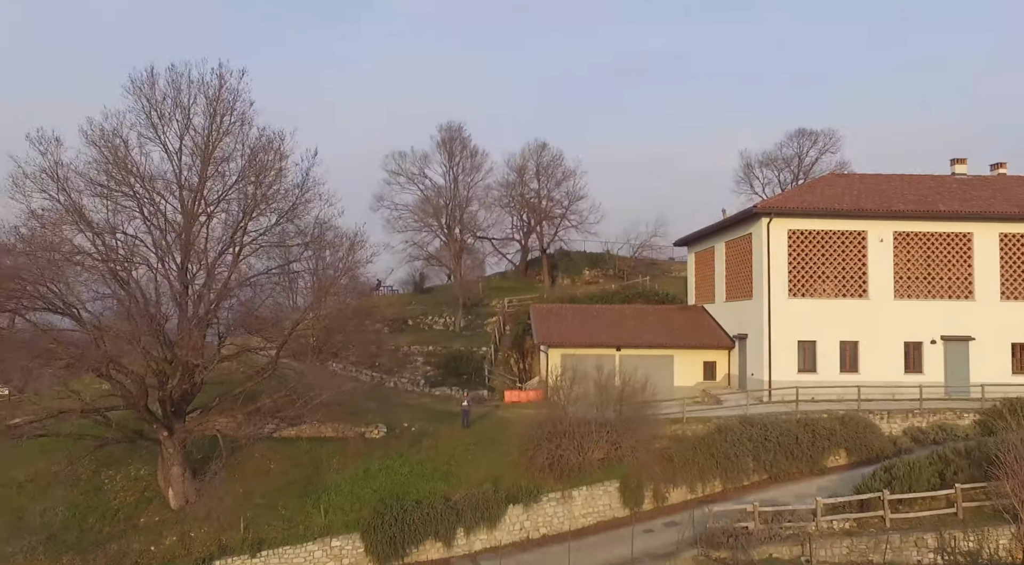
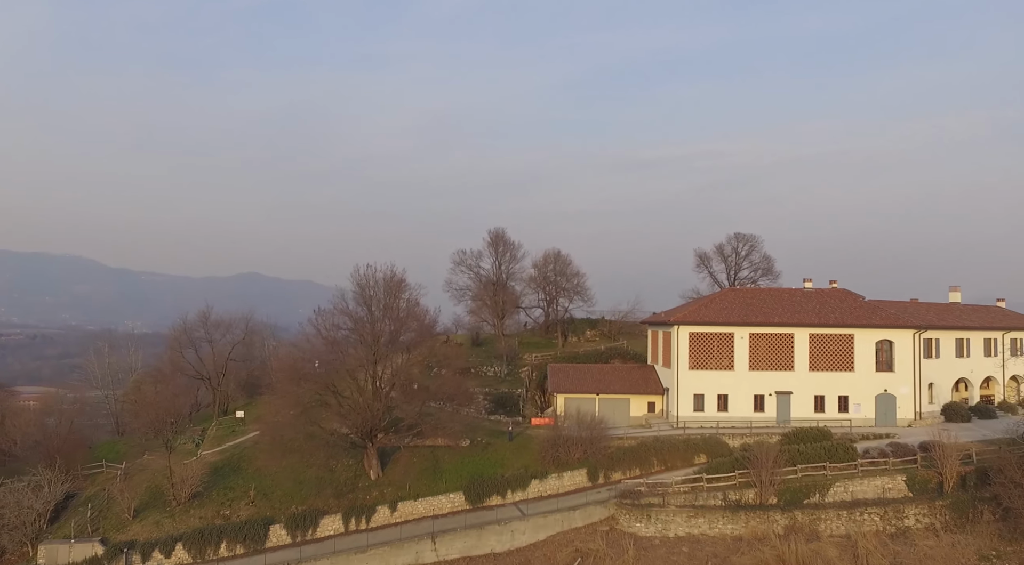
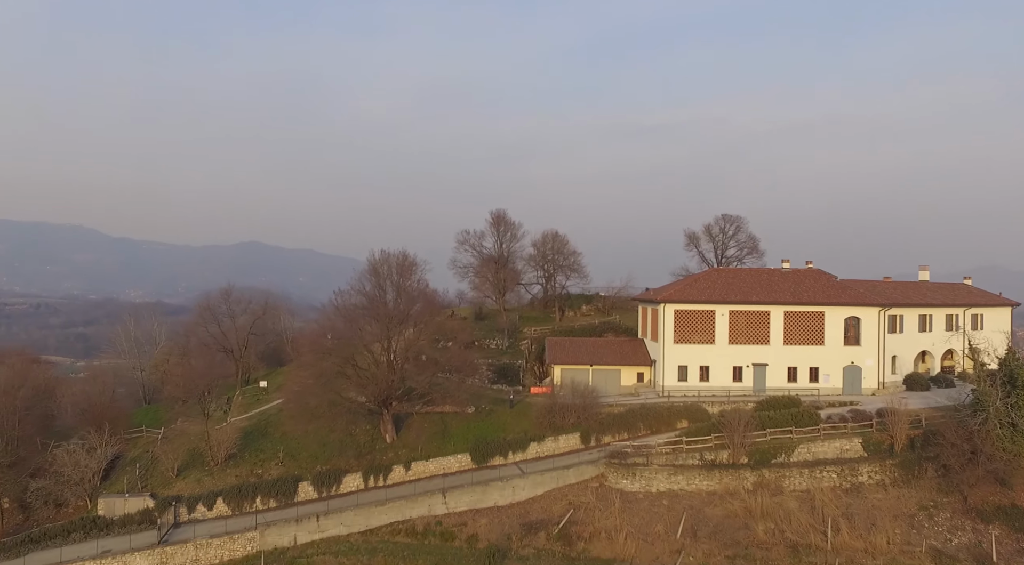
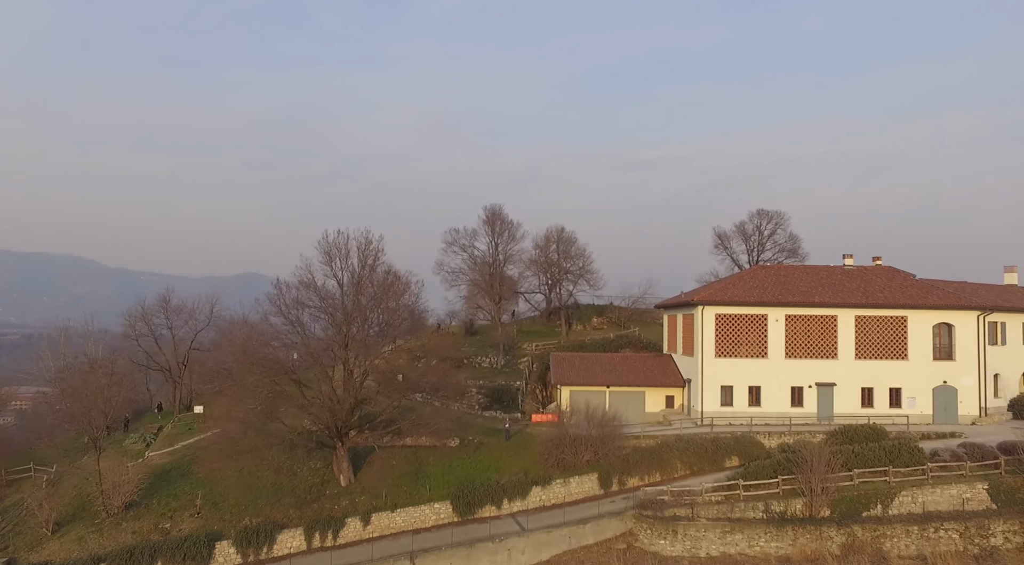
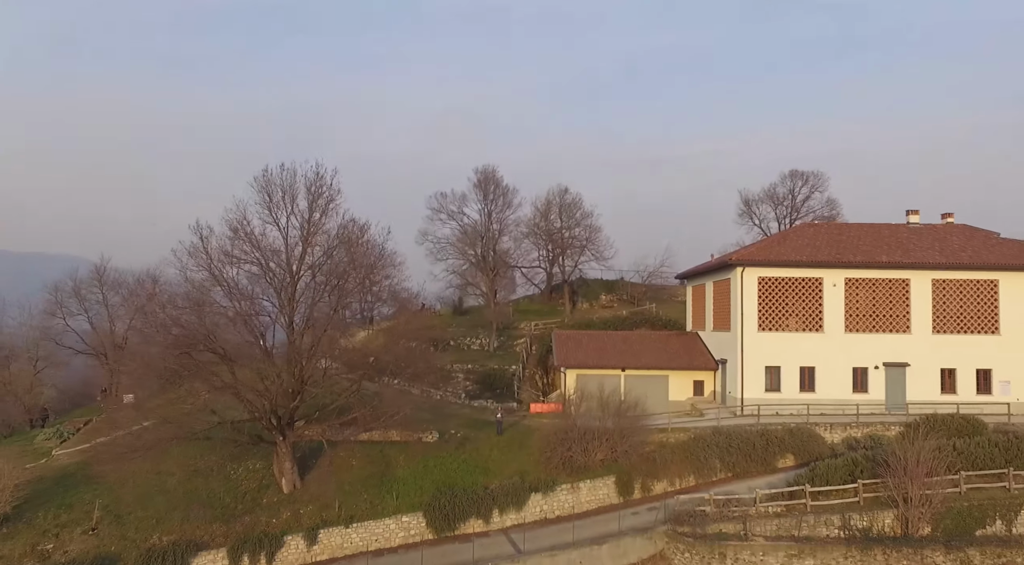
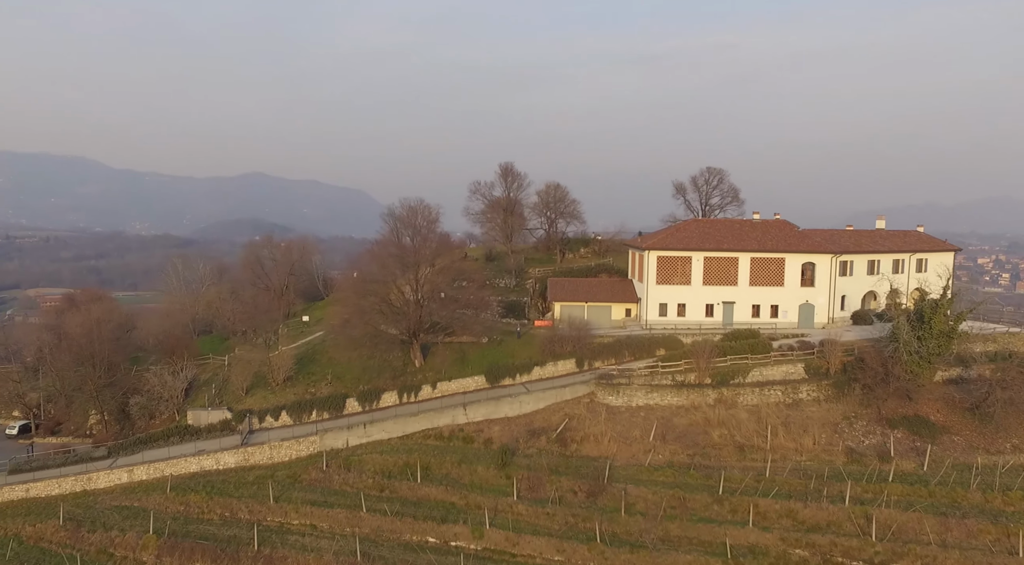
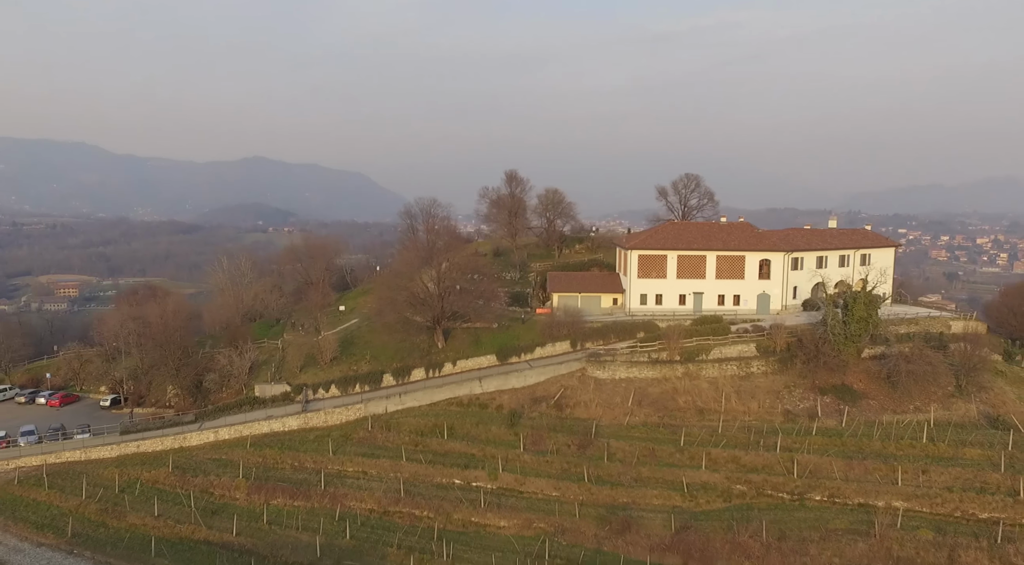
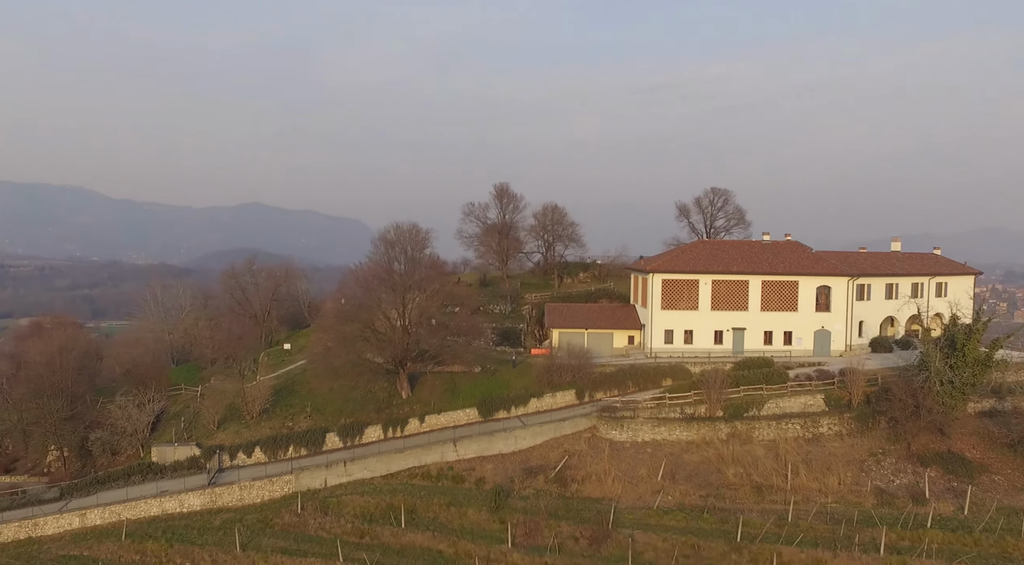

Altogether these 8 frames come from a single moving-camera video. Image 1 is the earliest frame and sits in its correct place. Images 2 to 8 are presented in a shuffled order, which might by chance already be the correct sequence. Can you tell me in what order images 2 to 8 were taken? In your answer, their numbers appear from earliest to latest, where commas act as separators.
5, 4, 2, 3, 8, 6, 7
